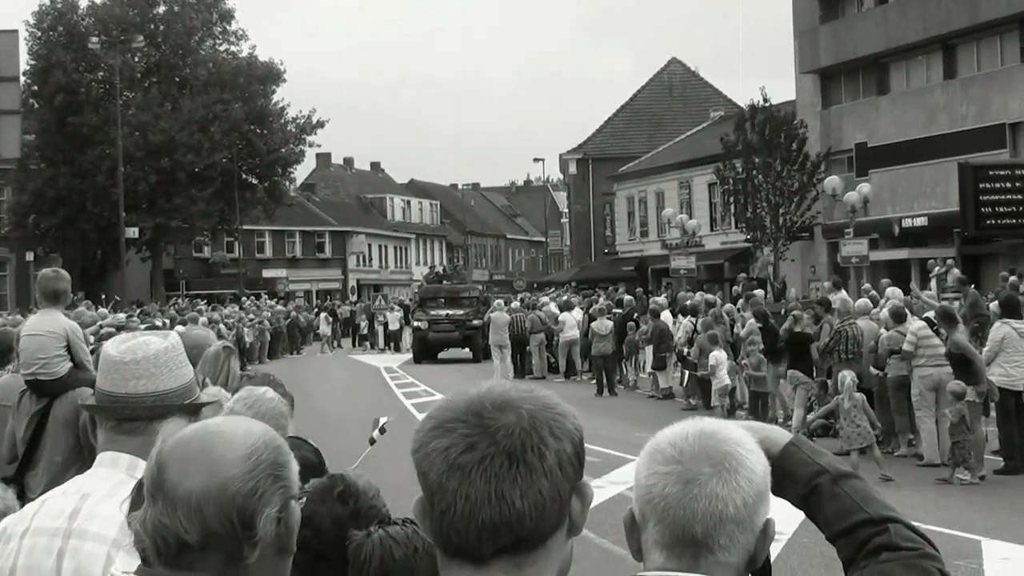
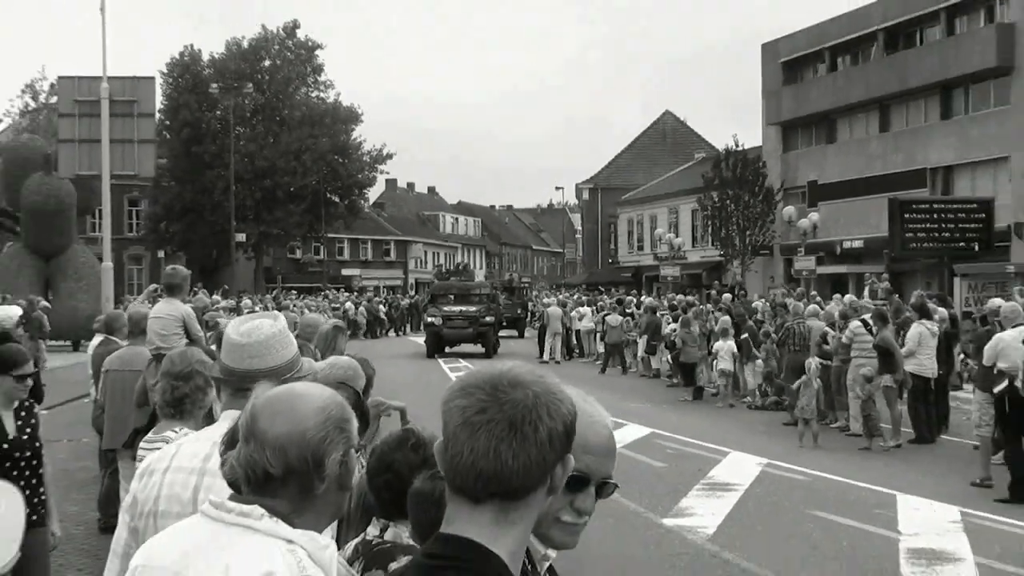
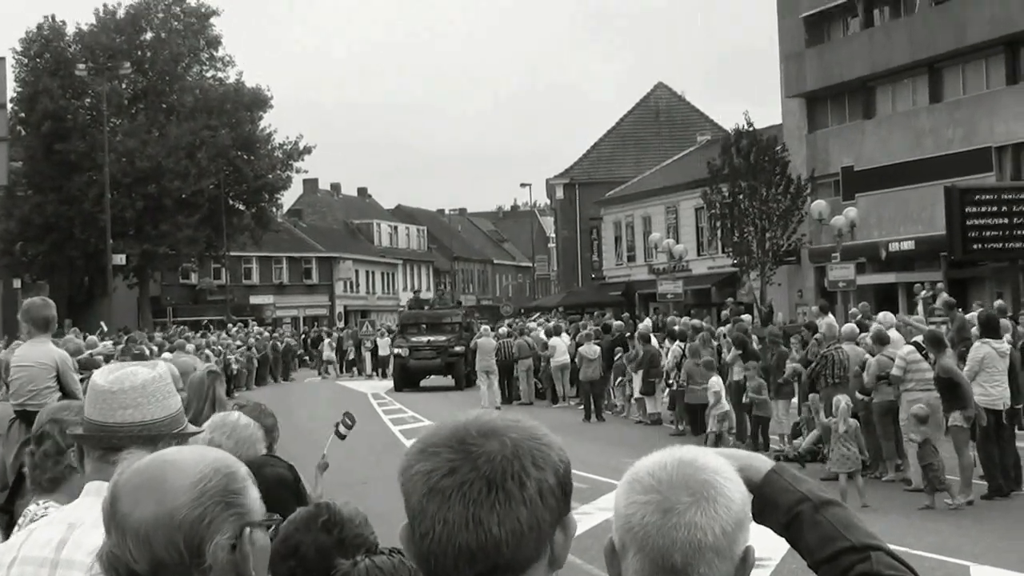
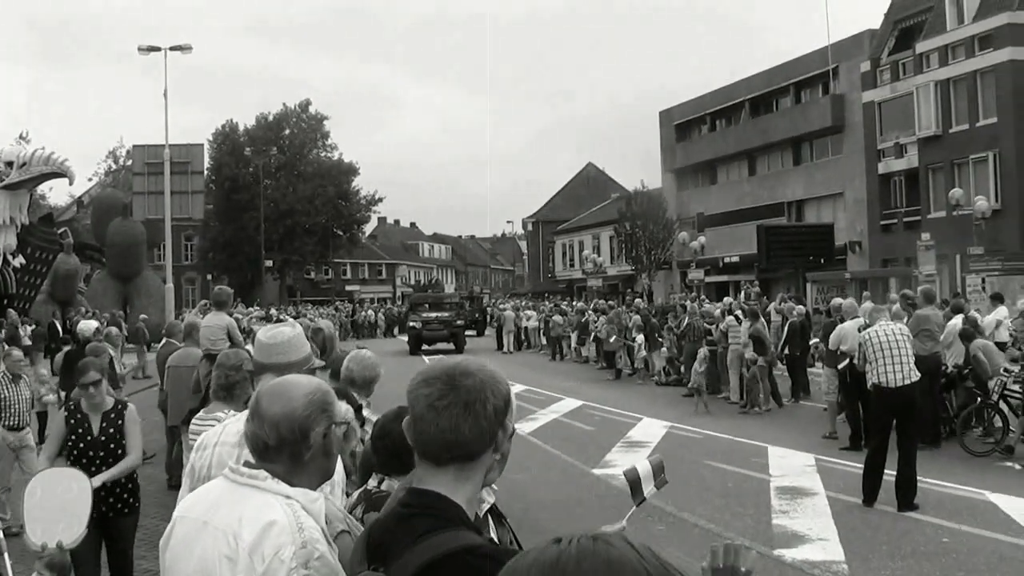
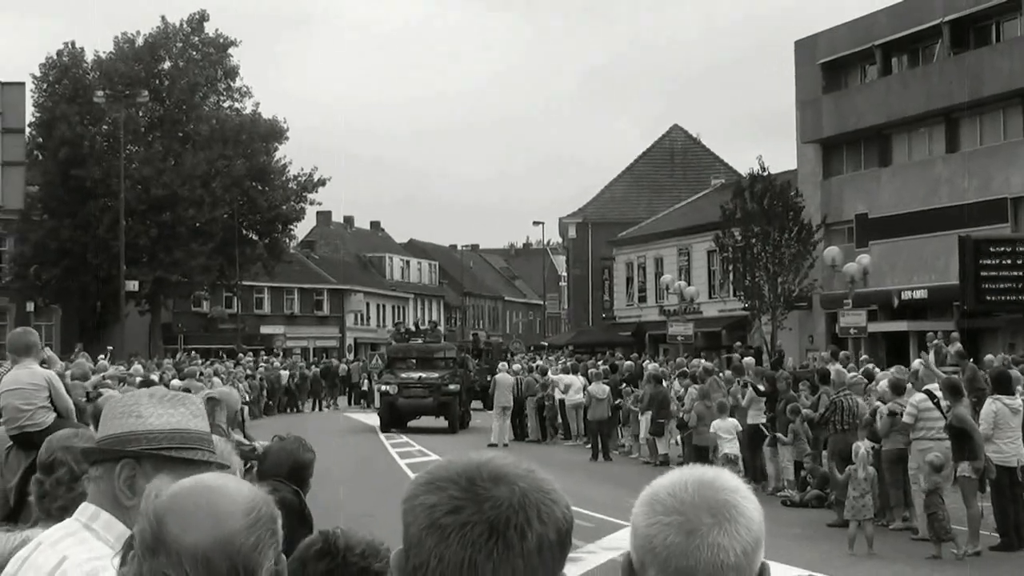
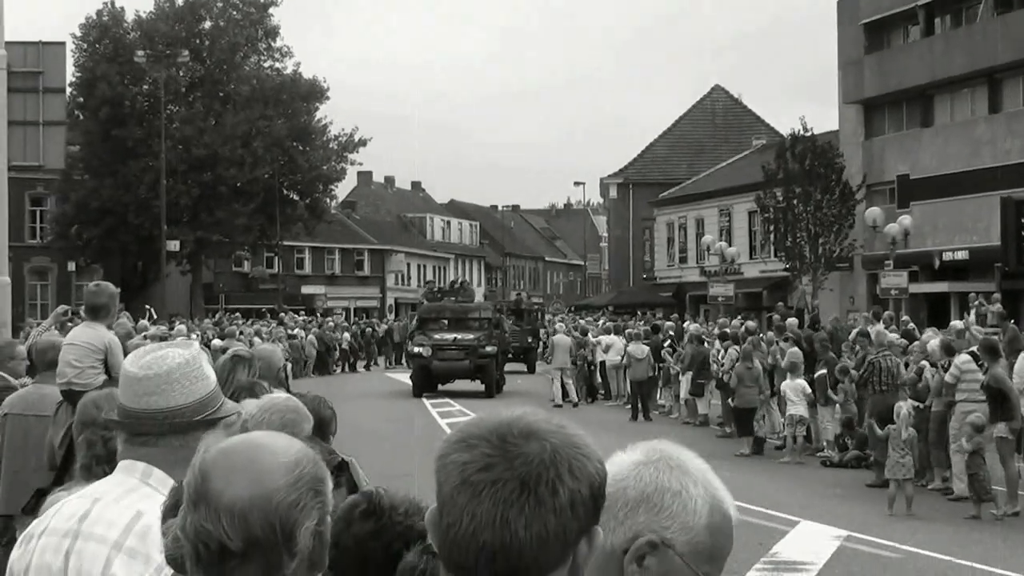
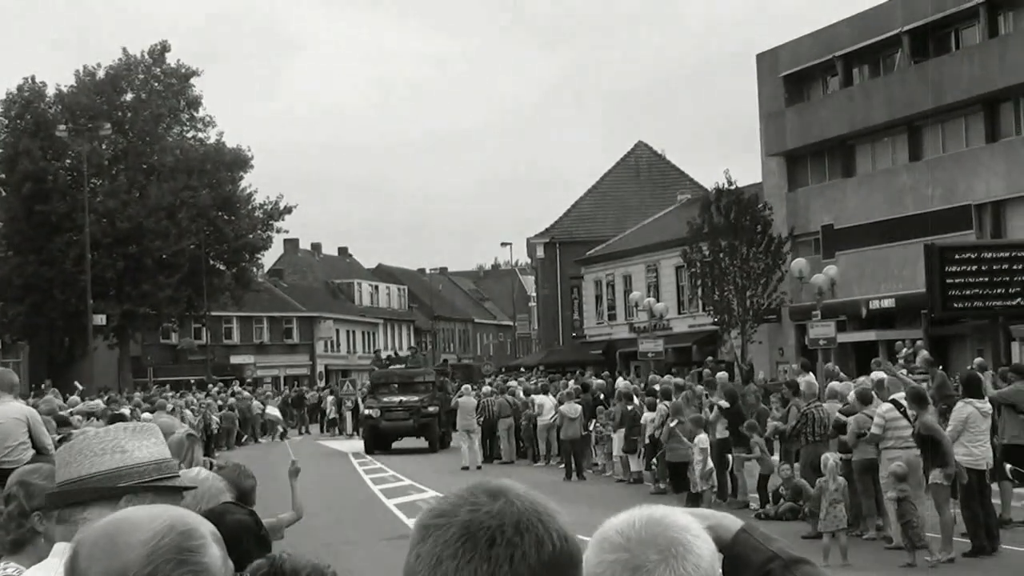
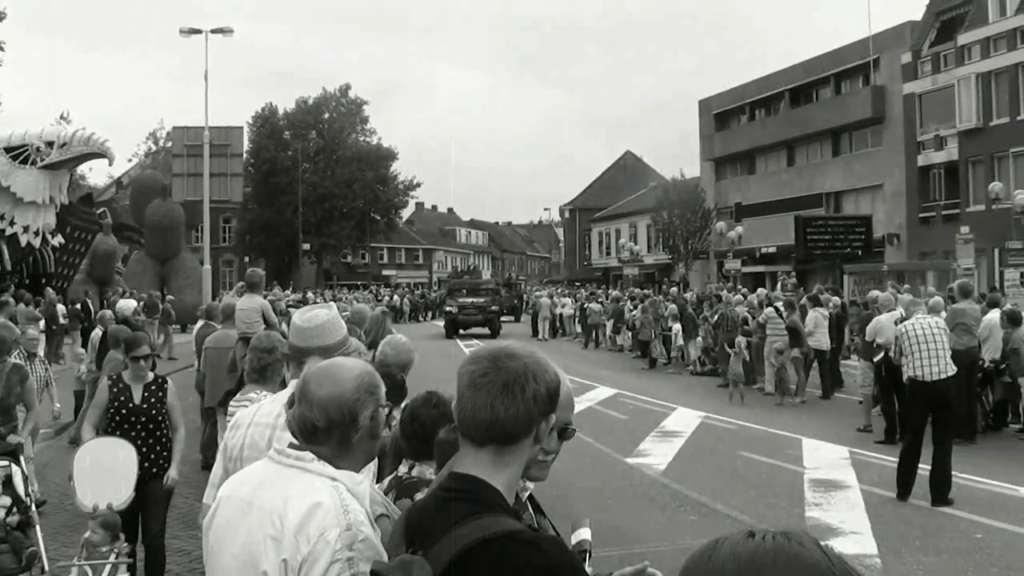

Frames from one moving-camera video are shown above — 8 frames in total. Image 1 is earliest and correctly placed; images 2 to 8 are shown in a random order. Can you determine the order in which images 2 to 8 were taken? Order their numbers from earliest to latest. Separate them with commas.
3, 7, 5, 6, 2, 8, 4
